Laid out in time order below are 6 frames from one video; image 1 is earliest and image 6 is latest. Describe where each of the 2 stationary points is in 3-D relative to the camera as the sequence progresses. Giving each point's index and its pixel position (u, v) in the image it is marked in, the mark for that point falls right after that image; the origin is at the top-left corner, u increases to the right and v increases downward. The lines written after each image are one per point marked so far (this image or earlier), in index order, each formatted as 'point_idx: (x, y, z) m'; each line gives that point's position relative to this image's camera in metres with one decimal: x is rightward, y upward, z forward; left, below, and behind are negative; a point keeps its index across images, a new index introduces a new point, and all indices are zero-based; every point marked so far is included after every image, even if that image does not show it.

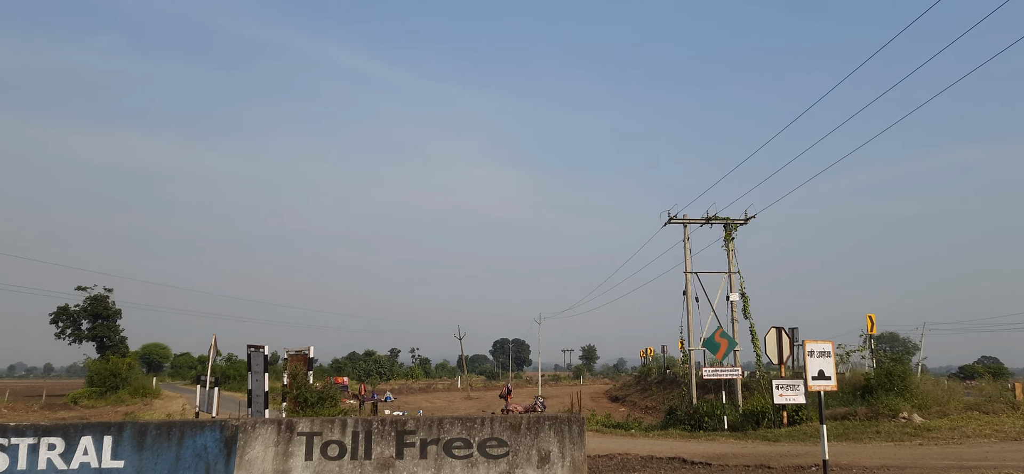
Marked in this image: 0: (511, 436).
0: (0.0, -3.0, +10.6) m
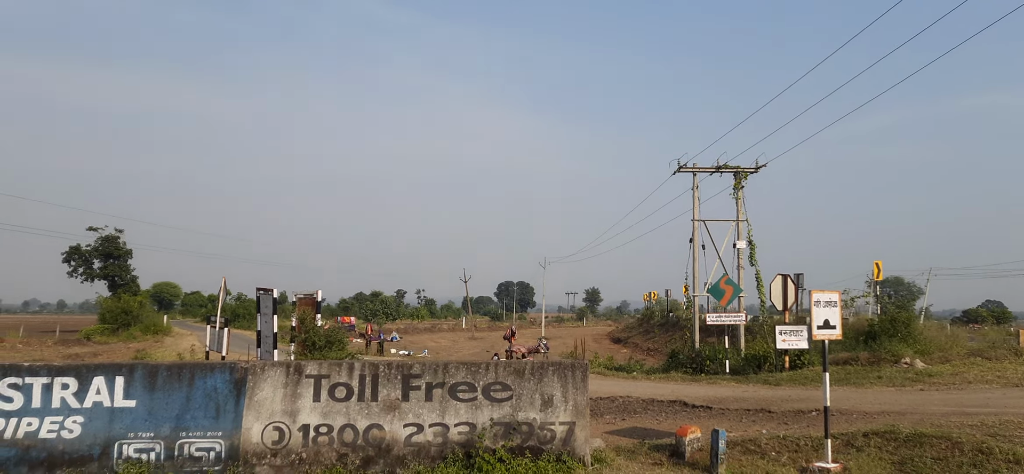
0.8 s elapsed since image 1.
0: (+0.1, -2.2, +10.8) m
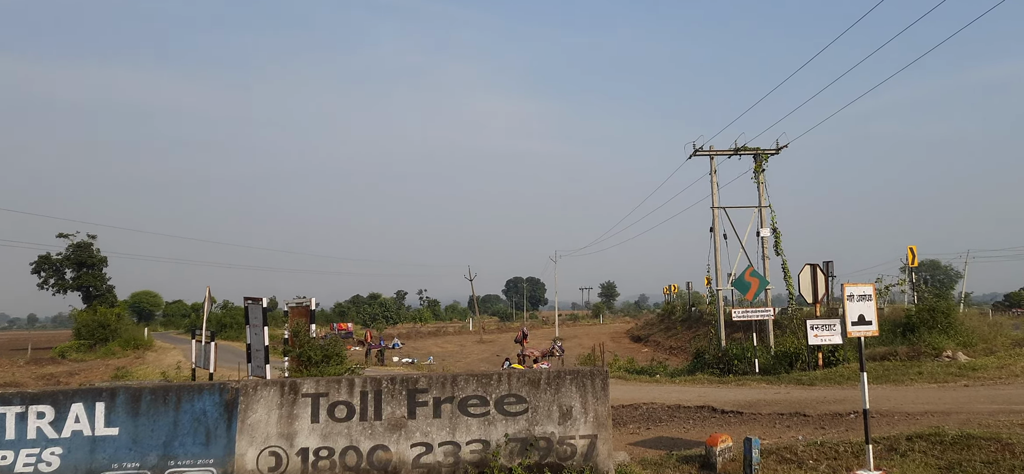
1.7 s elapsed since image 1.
0: (+0.3, -2.1, +10.0) m
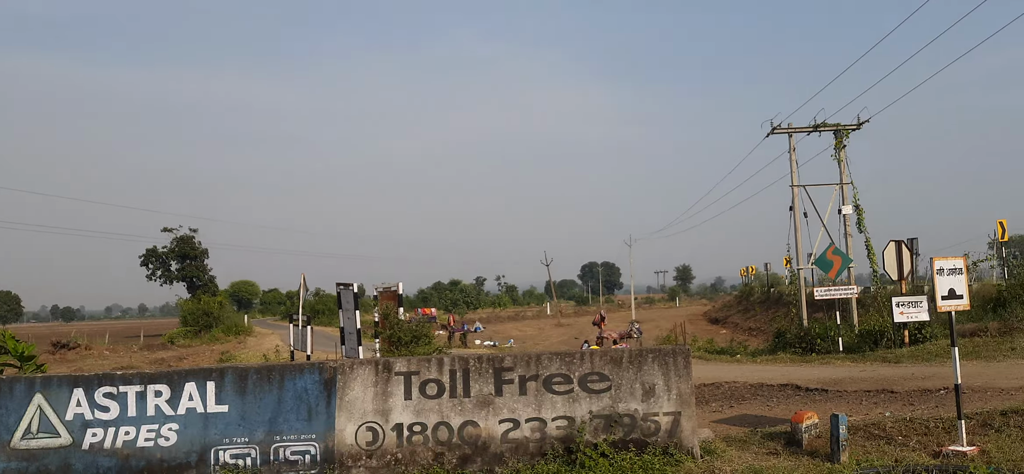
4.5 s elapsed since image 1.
0: (+1.4, -1.9, +10.2) m
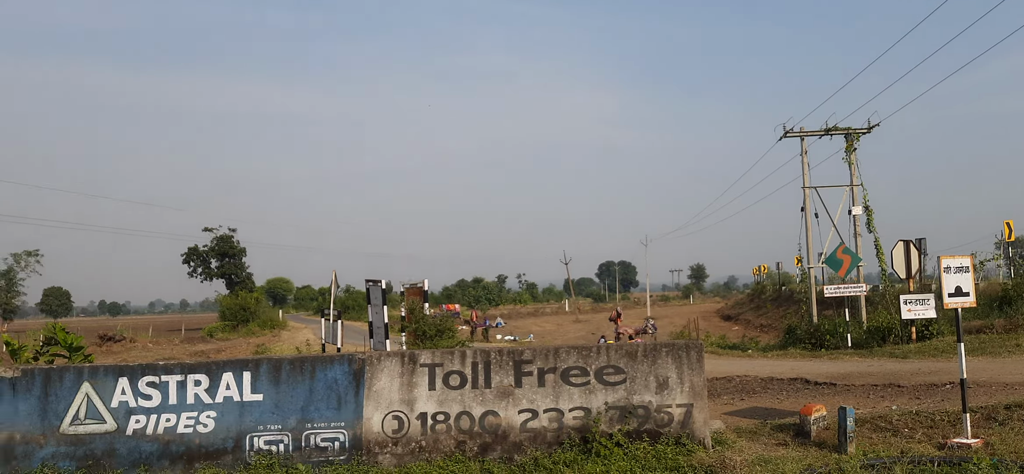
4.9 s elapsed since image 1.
0: (+1.7, -1.9, +10.7) m
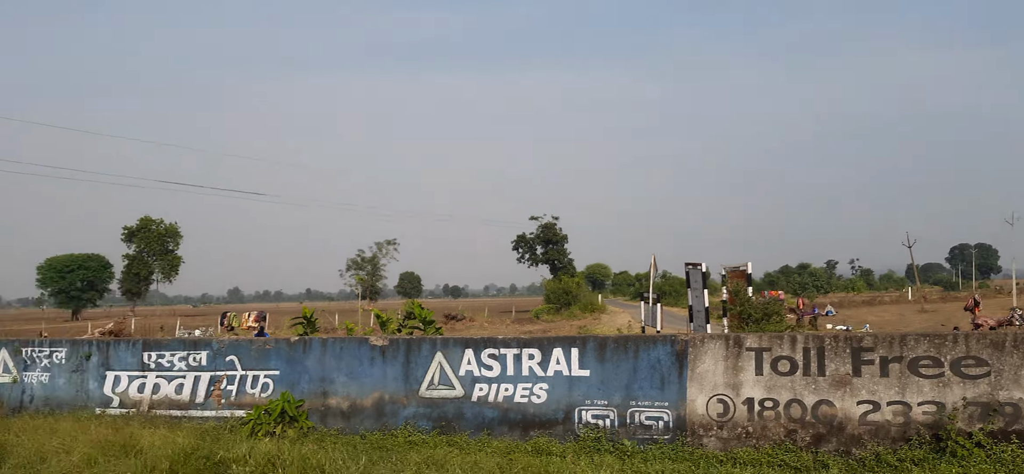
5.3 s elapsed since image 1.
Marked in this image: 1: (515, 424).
0: (+6.3, -1.6, +9.5) m
1: (0.0, -3.0, +11.9) m
